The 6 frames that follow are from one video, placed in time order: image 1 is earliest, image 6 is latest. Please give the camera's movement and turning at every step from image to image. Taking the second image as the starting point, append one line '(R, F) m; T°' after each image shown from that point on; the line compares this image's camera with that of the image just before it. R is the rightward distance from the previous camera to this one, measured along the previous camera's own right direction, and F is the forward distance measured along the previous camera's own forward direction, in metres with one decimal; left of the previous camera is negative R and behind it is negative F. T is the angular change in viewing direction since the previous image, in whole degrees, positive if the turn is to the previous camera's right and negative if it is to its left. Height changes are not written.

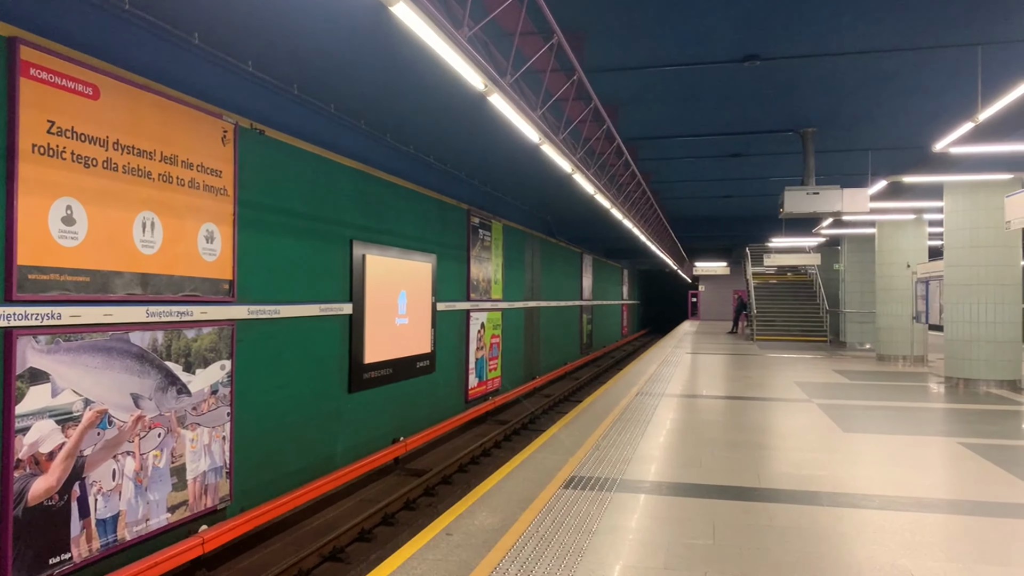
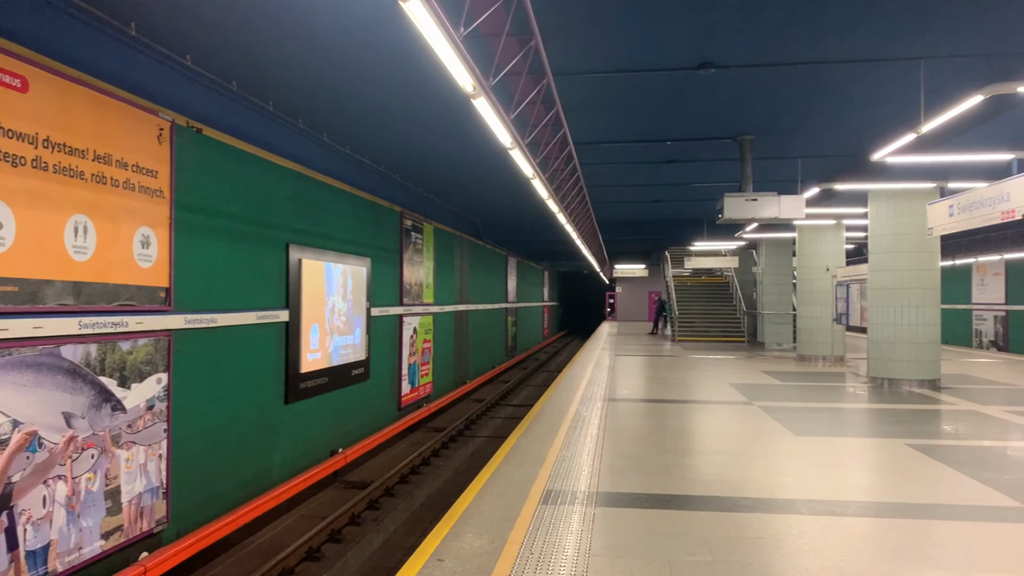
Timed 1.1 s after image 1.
(-0.3, +0.1) m; +6°
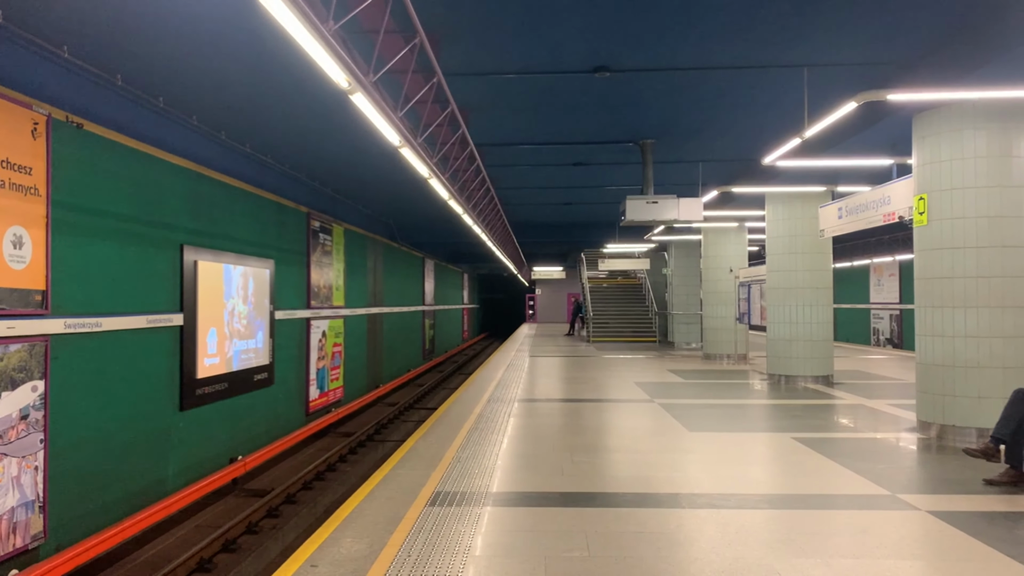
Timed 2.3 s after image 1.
(+0.2, 0.0) m; +5°
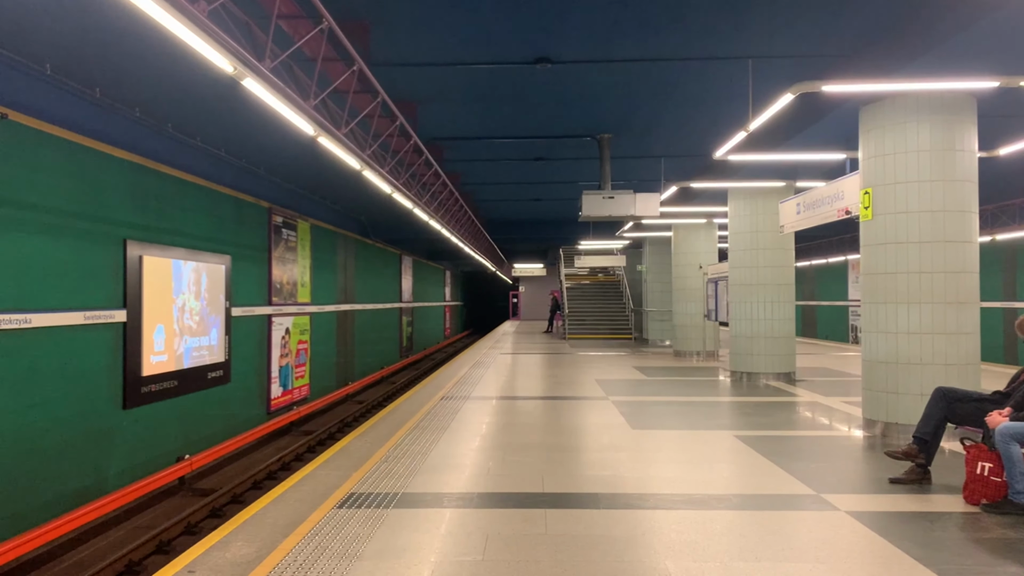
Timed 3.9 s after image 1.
(+0.3, +0.1) m; +1°
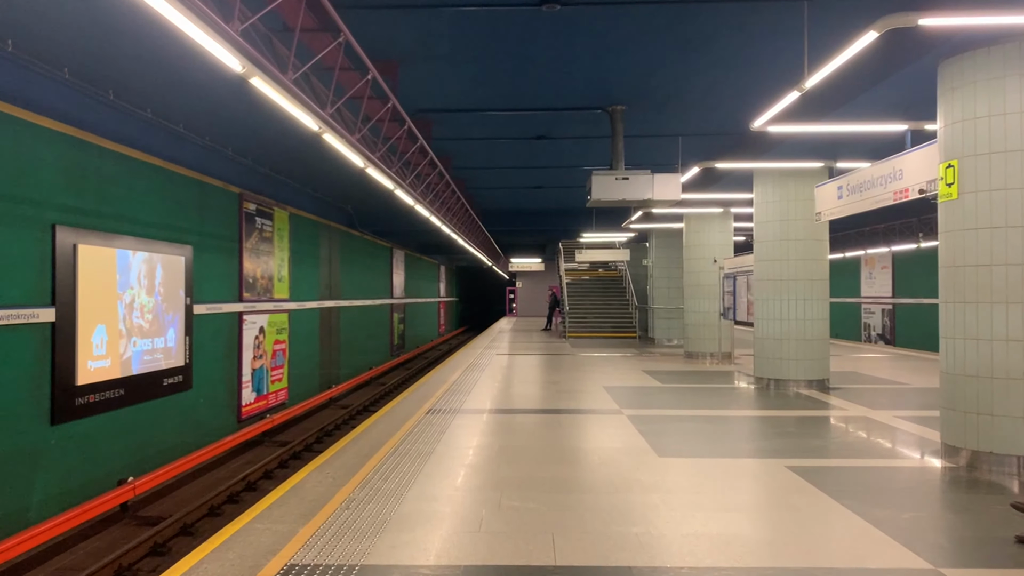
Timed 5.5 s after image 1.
(0.0, +0.9) m; 0°
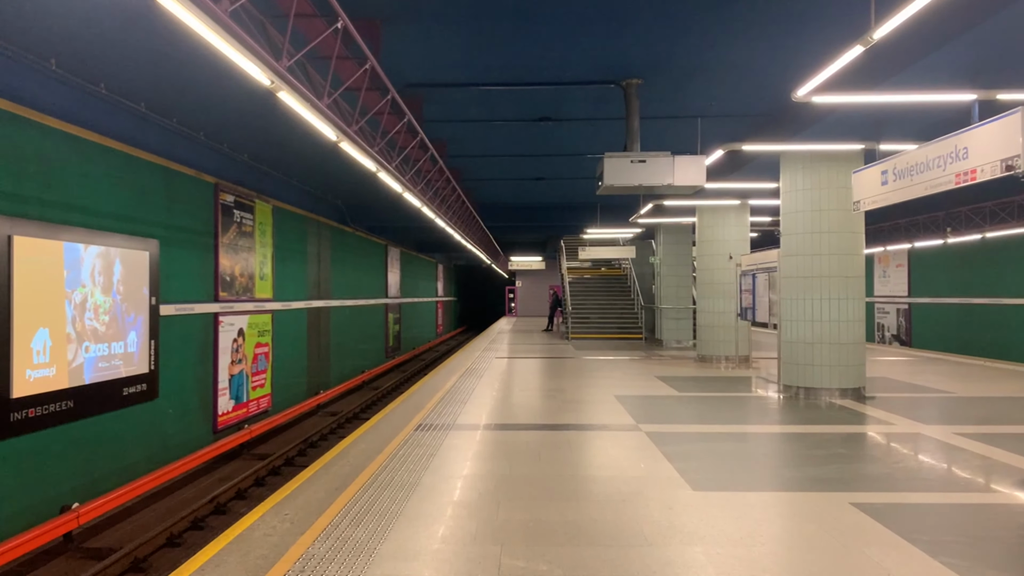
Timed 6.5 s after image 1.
(0.0, +0.7) m; 0°
